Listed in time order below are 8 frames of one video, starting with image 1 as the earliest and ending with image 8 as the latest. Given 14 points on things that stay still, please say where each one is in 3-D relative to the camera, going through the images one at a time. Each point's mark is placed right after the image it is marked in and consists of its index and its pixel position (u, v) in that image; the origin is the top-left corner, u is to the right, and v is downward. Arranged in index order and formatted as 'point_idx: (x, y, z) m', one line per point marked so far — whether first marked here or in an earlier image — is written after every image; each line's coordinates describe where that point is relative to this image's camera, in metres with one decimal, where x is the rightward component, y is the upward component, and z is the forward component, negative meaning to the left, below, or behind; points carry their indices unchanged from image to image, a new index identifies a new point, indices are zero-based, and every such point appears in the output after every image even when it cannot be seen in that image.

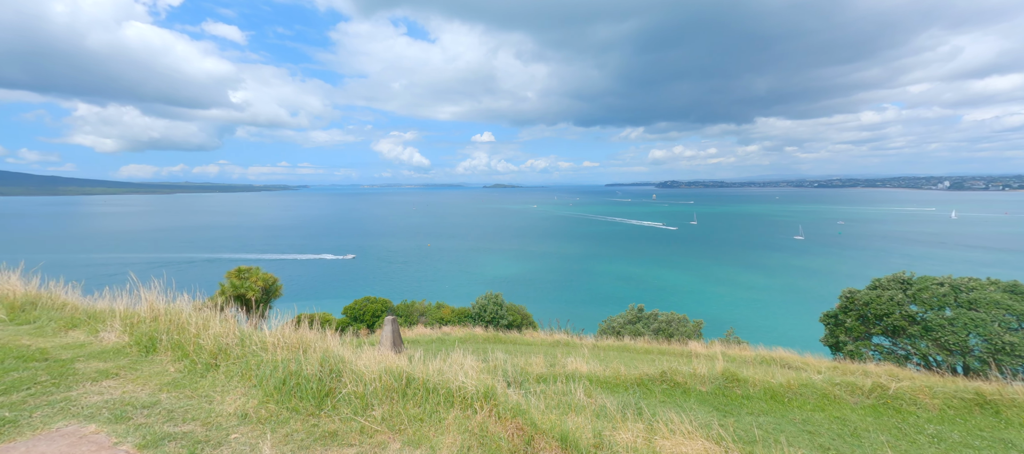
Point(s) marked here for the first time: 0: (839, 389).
0: (+7.3, -3.6, +9.6) m
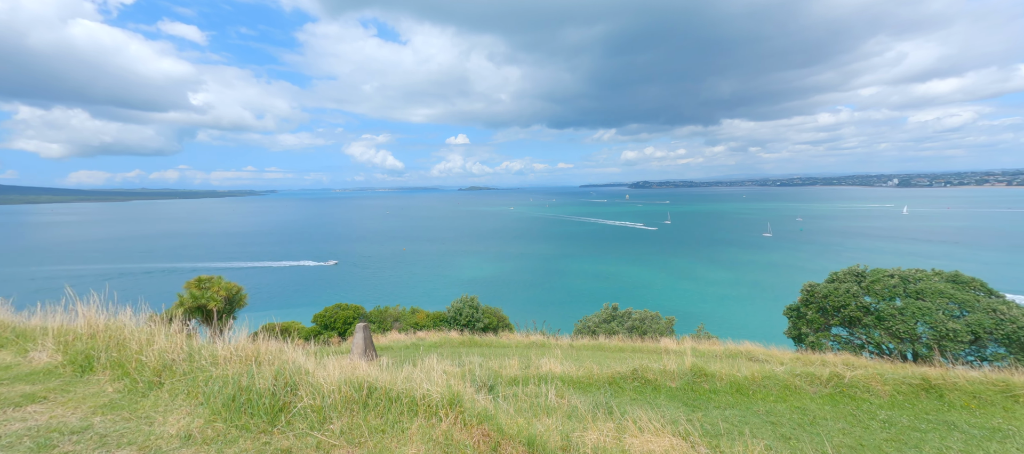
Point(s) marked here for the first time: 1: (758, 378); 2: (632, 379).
0: (+6.7, -3.5, +10.0) m
1: (+5.9, -3.6, +10.2) m
2: (+3.0, -3.7, +10.6) m
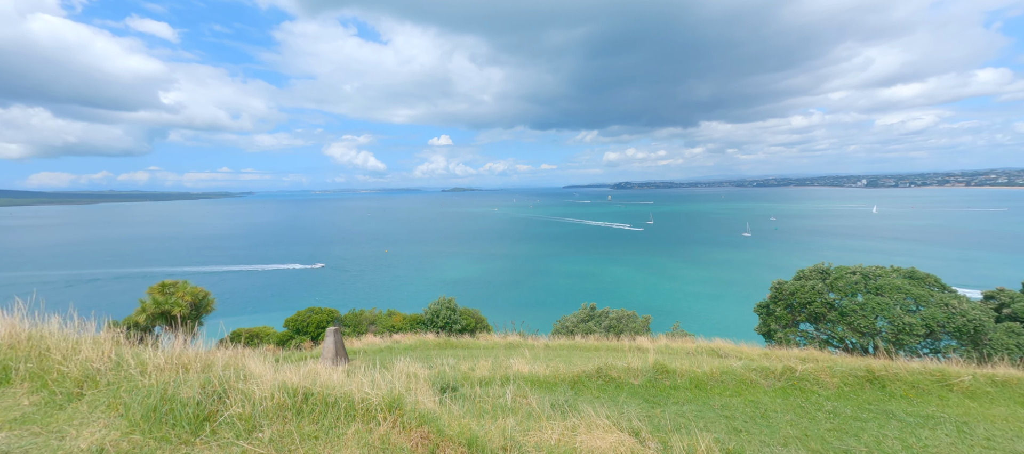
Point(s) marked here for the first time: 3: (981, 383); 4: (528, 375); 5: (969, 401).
0: (+5.9, -3.5, +10.4) m
1: (+5.0, -3.6, +10.6) m
2: (+2.1, -3.8, +10.8) m
3: (+10.0, -3.3, +9.1) m
4: (+0.5, -3.8, +11.1) m
5: (+9.3, -3.5, +8.7) m
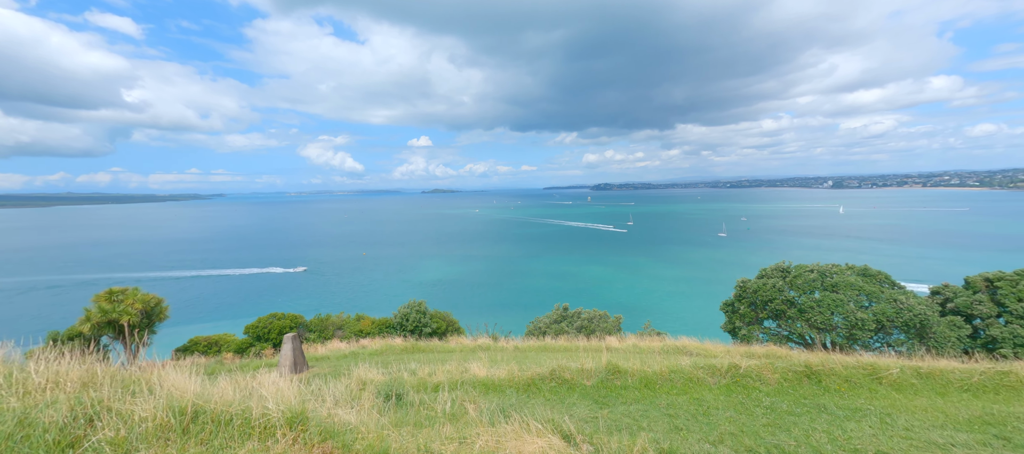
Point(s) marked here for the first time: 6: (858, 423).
0: (+4.7, -3.6, +10.7) m
1: (+3.8, -3.6, +10.8) m
2: (+1.0, -3.8, +10.8) m
3: (+8.9, -3.3, +9.6) m
4: (-0.7, -3.9, +11.0) m
5: (+8.2, -3.5, +9.2) m
6: (+6.3, -3.6, +7.9) m
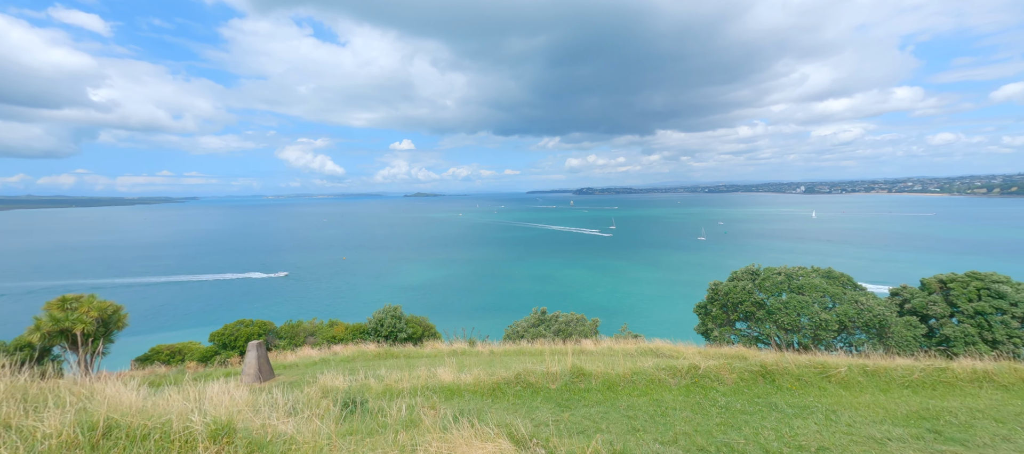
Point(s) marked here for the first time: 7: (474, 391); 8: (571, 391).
0: (+3.8, -3.7, +10.9) m
1: (+2.9, -3.7, +11.0) m
2: (+0.1, -3.9, +10.9) m
3: (+8.0, -3.4, +10.1) m
4: (-1.6, -4.0, +11.0) m
5: (+7.4, -3.6, +9.6) m
6: (+5.6, -3.7, +8.2) m
7: (-0.9, -4.0, +10.6) m
8: (+1.4, -4.0, +10.6) m
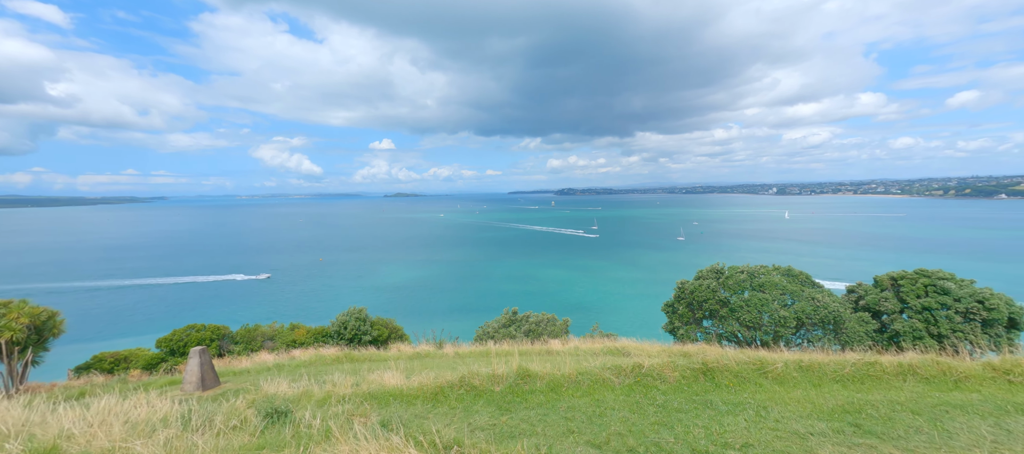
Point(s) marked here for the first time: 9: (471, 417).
0: (+2.4, -3.7, +10.8) m
1: (+1.5, -3.7, +10.9) m
2: (-1.4, -3.9, +10.6) m
3: (+6.6, -3.4, +10.3) m
4: (-3.0, -4.0, +10.6) m
5: (+6.0, -3.6, +9.8) m
6: (+4.3, -3.6, +8.3) m
7: (-2.3, -4.0, +10.3) m
8: (0.0, -4.0, +10.4) m
9: (-0.9, -4.0, +9.1) m
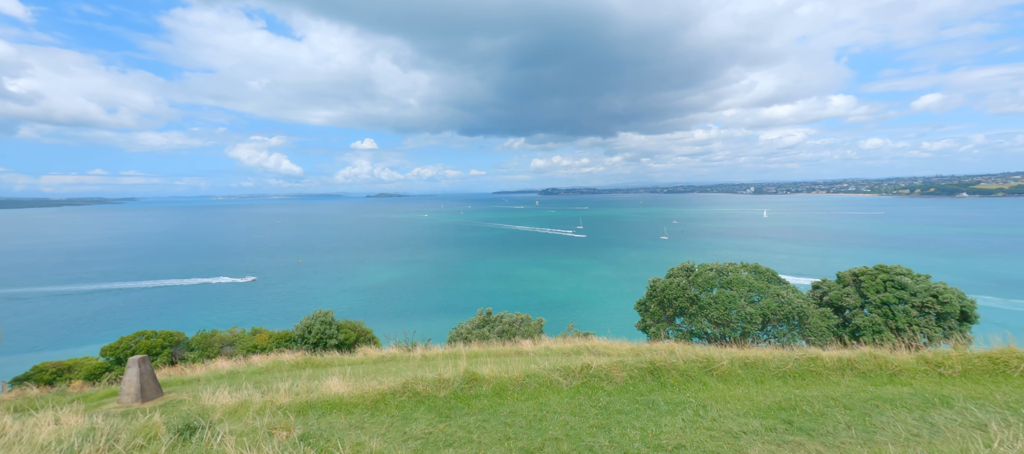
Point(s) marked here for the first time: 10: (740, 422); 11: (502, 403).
0: (+1.0, -3.6, +10.6) m
1: (+0.2, -3.7, +10.6) m
2: (-2.7, -3.9, +10.2) m
3: (+5.3, -3.3, +10.3) m
4: (-4.4, -4.0, +10.2) m
5: (+4.7, -3.6, +9.7) m
6: (+3.1, -3.6, +8.2) m
7: (-3.7, -4.0, +9.8) m
8: (-1.3, -4.0, +10.1) m
9: (-2.1, -4.0, +8.7) m
10: (+4.1, -3.5, +7.7) m
11: (-0.2, -4.0, +9.7) m
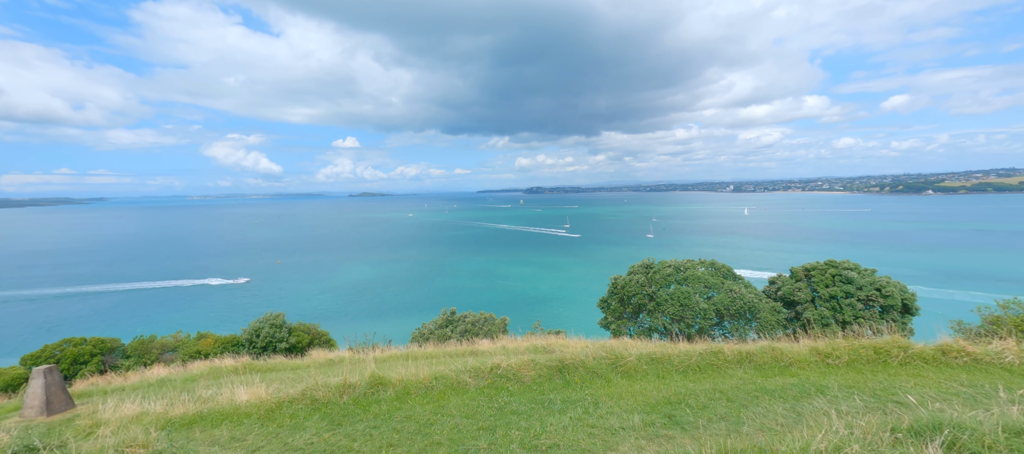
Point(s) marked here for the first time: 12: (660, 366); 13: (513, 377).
0: (-1.2, -3.6, +10.4) m
1: (-2.1, -3.7, +10.4) m
2: (-4.9, -3.9, +9.8) m
3: (+3.1, -3.3, +10.4) m
4: (-6.6, -4.0, +9.6) m
5: (+2.5, -3.5, +9.8) m
6: (+1.0, -3.5, +8.1) m
7: (-5.9, -4.0, +9.4) m
8: (-3.5, -4.0, +9.7) m
9: (-4.2, -4.0, +8.3) m
10: (+2.0, -3.4, +7.7) m
11: (-2.4, -3.9, +9.5) m
12: (+3.4, -3.3, +10.2) m
13: (0.0, -3.6, +10.2) m
